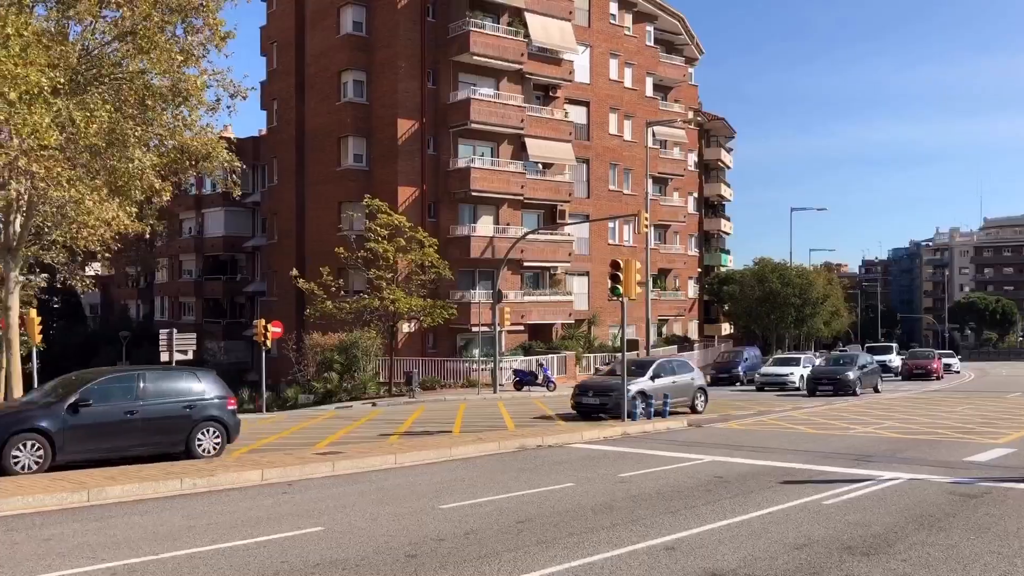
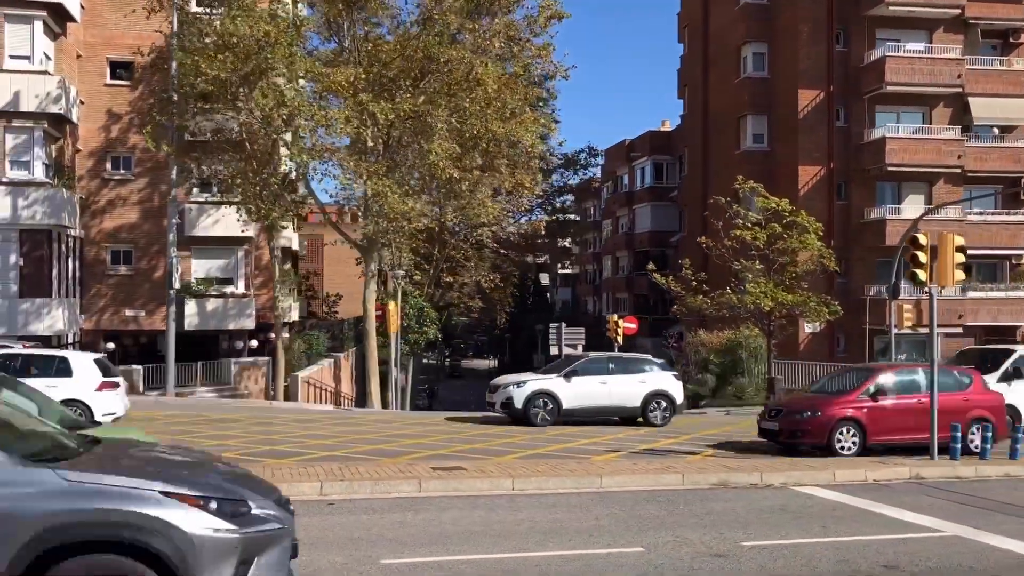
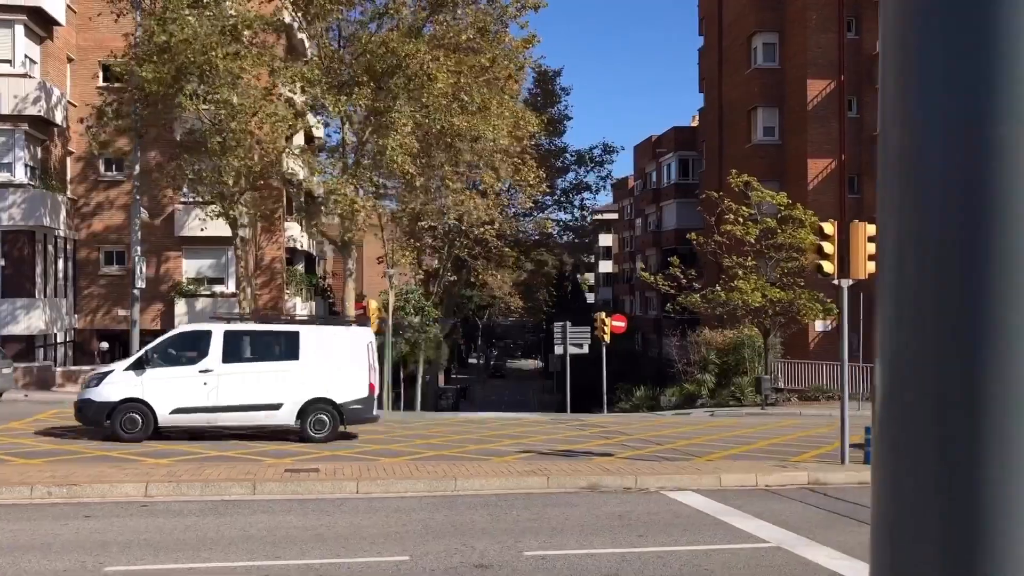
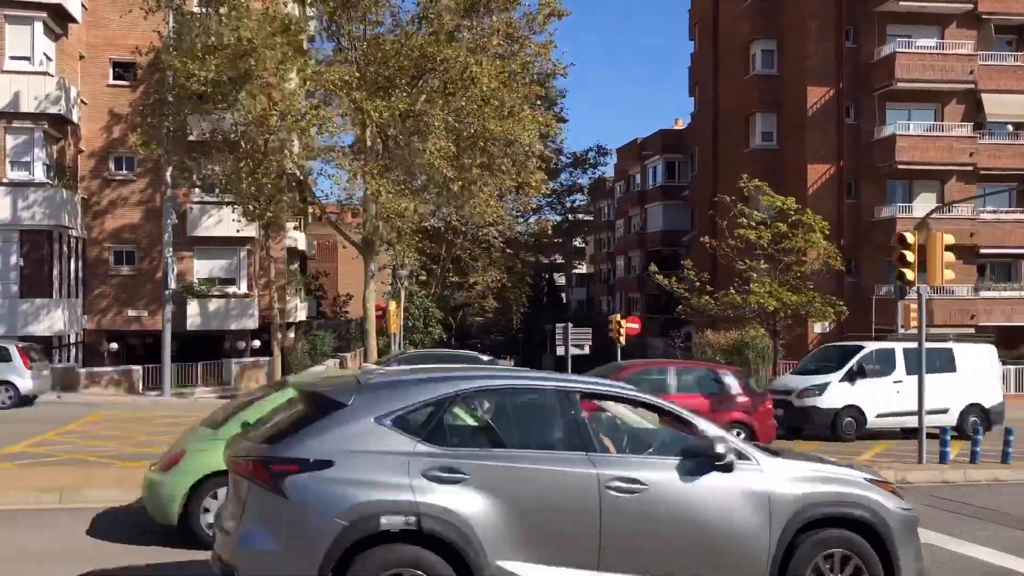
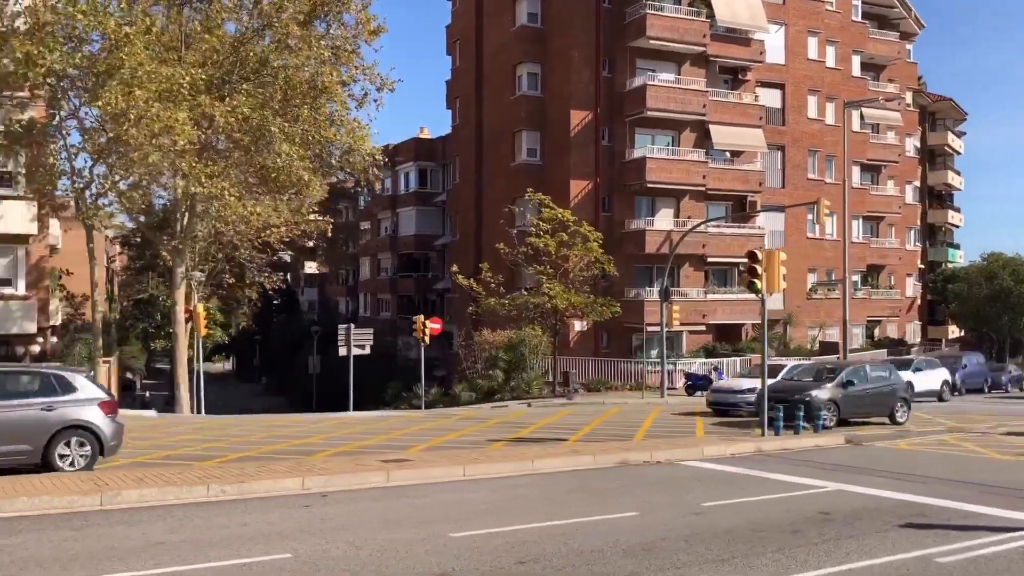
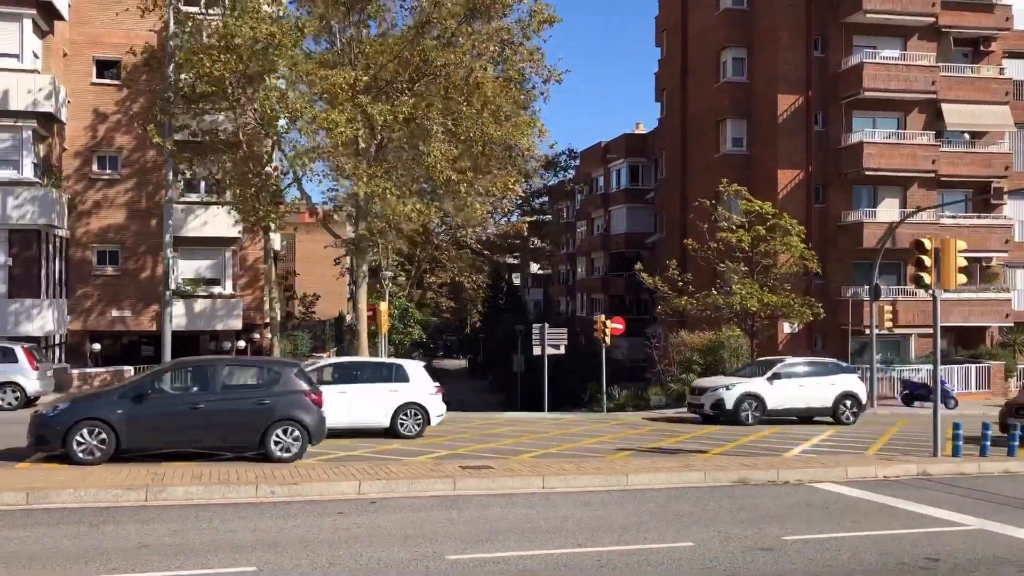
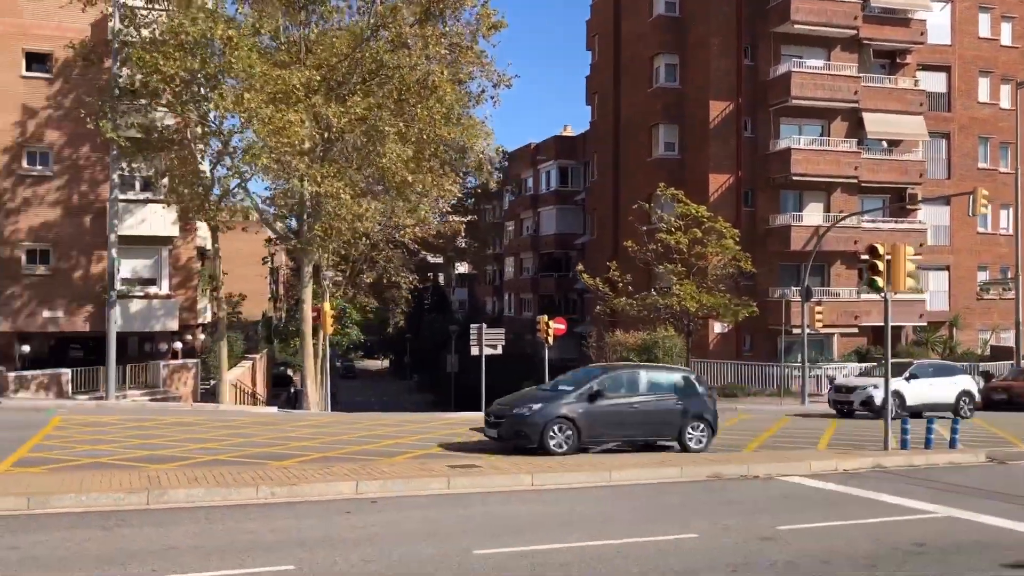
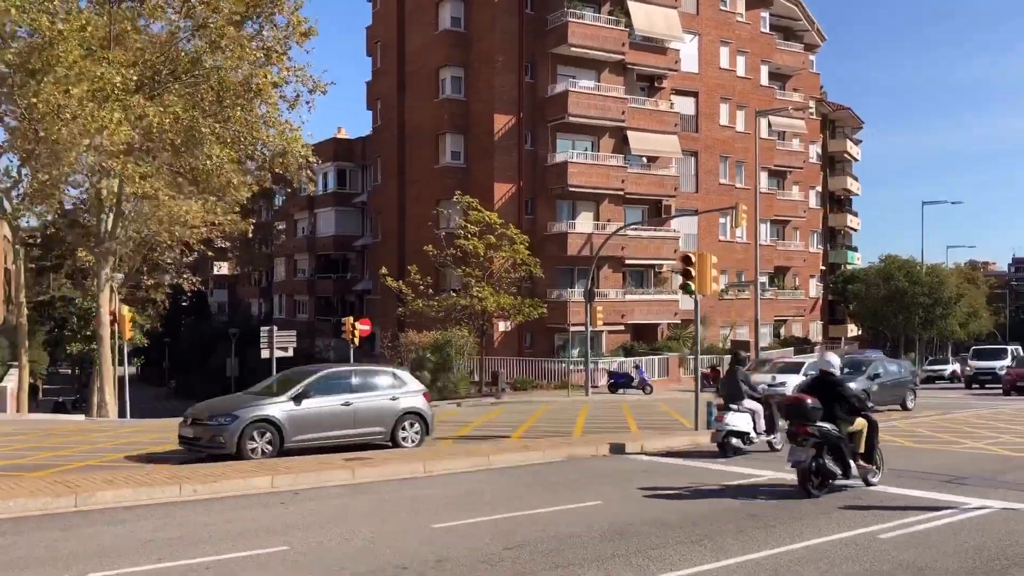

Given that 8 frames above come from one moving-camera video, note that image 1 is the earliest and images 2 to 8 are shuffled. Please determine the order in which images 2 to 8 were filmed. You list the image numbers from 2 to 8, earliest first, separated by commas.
8, 5, 7, 6, 2, 4, 3
